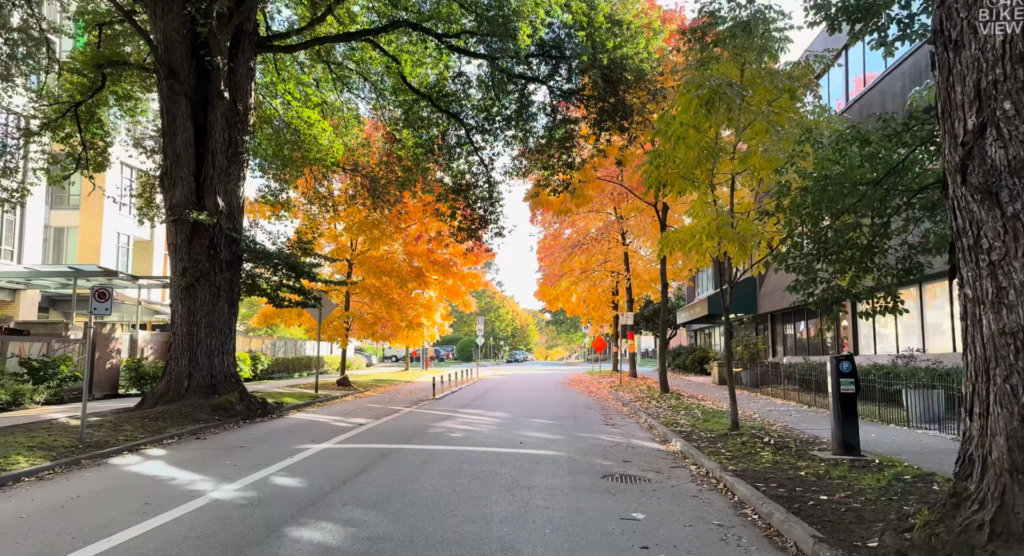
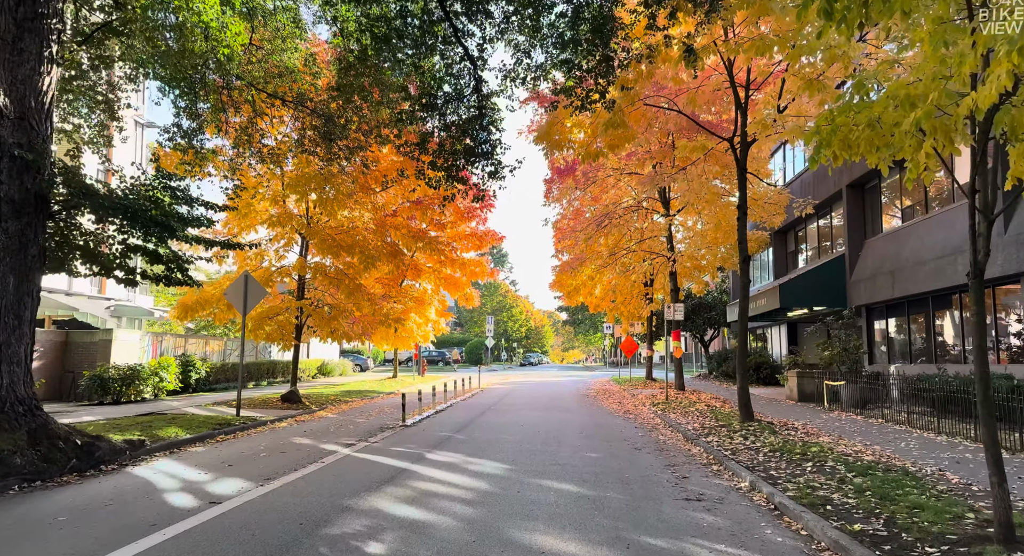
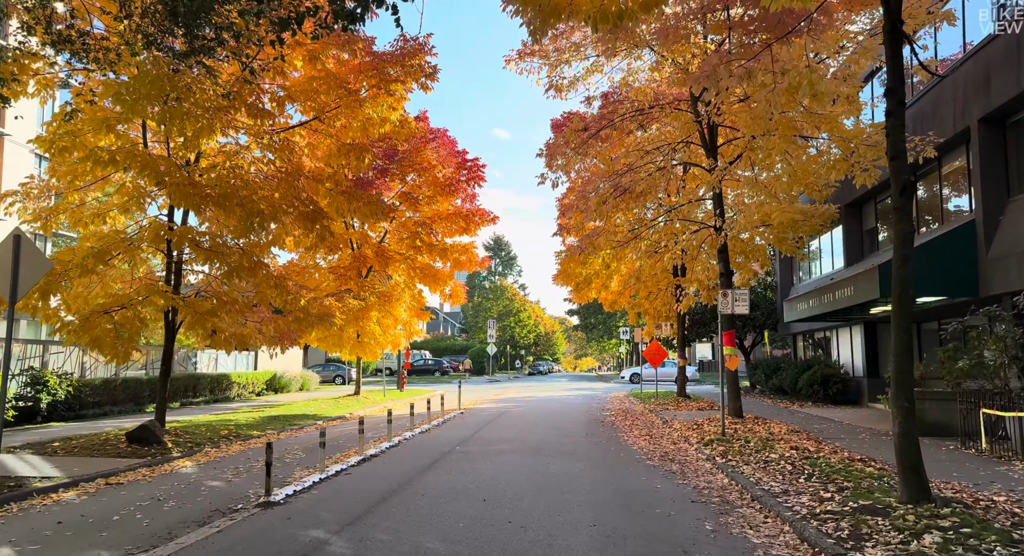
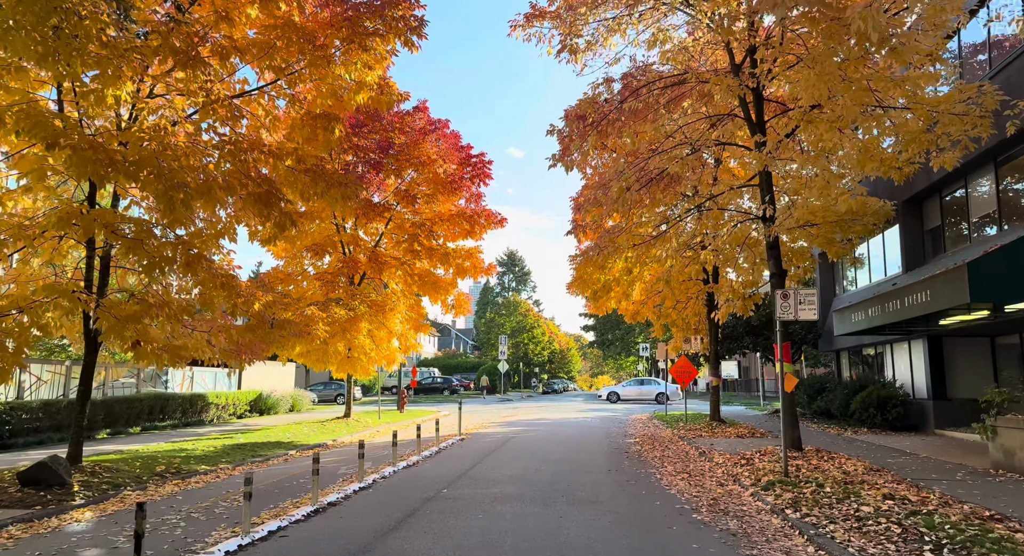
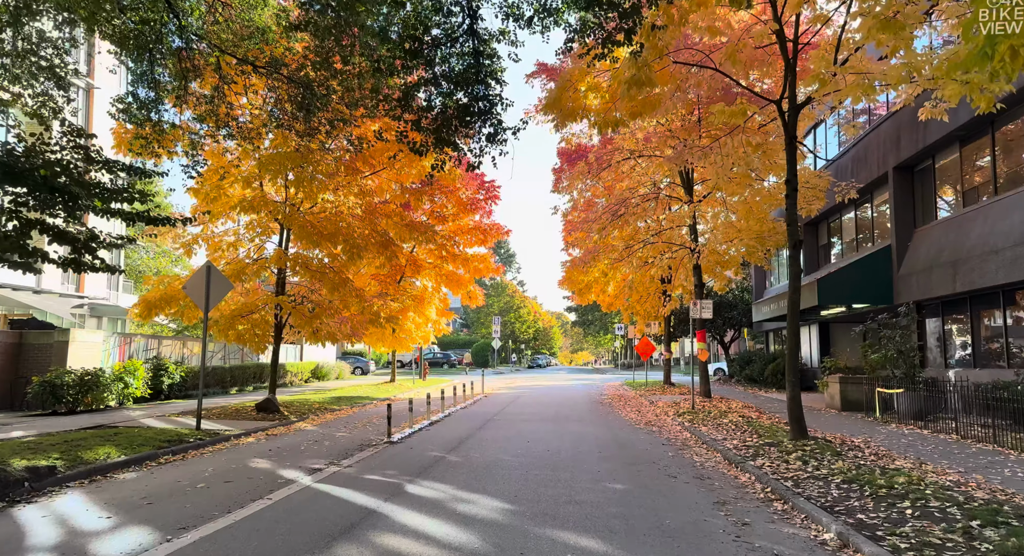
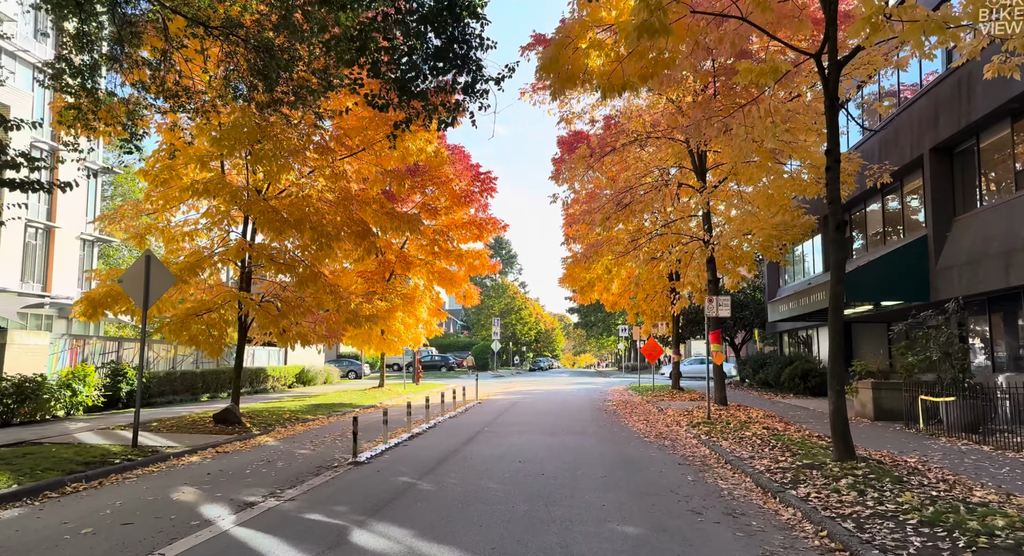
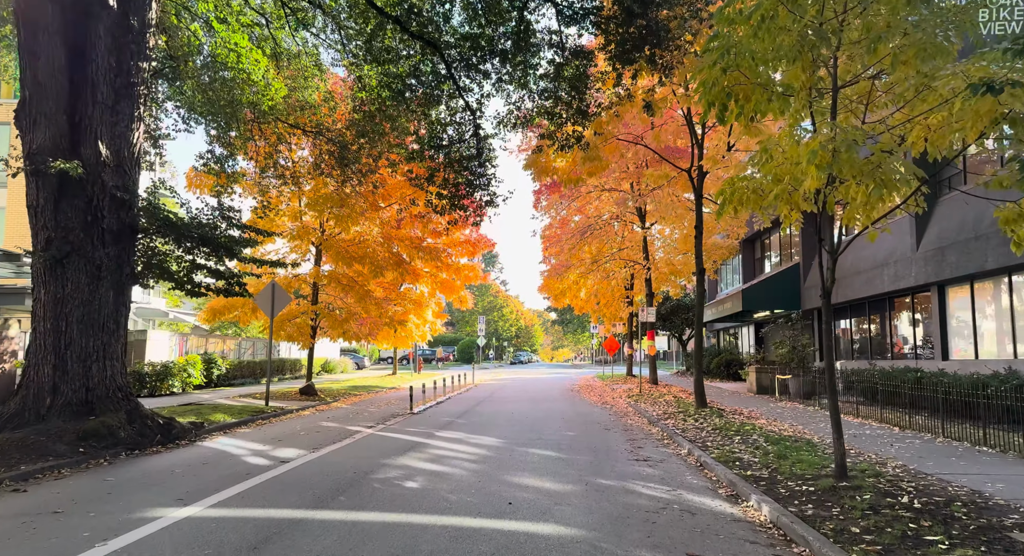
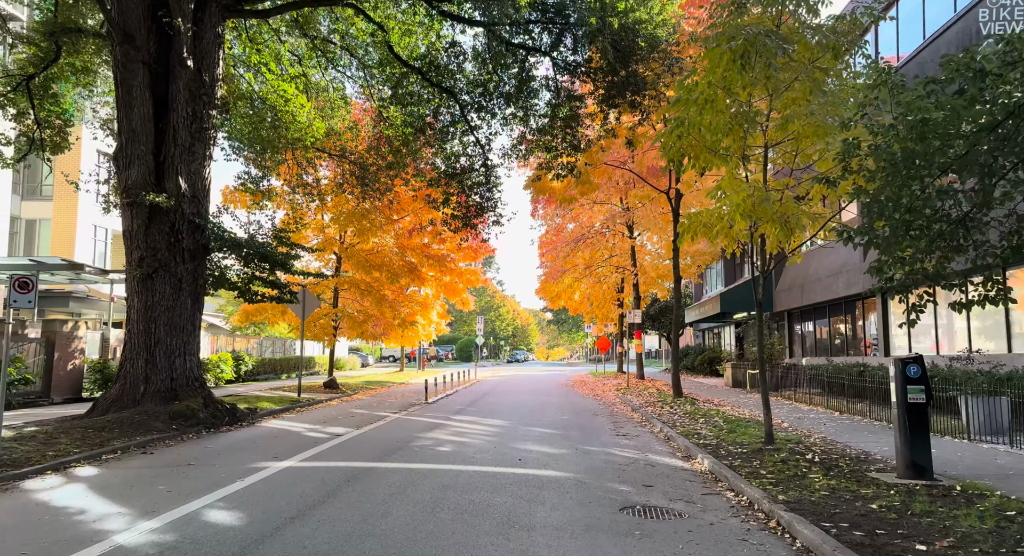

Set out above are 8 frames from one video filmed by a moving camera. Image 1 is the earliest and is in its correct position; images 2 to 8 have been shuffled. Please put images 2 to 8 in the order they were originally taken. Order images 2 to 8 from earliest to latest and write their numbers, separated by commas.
8, 7, 2, 5, 6, 3, 4
